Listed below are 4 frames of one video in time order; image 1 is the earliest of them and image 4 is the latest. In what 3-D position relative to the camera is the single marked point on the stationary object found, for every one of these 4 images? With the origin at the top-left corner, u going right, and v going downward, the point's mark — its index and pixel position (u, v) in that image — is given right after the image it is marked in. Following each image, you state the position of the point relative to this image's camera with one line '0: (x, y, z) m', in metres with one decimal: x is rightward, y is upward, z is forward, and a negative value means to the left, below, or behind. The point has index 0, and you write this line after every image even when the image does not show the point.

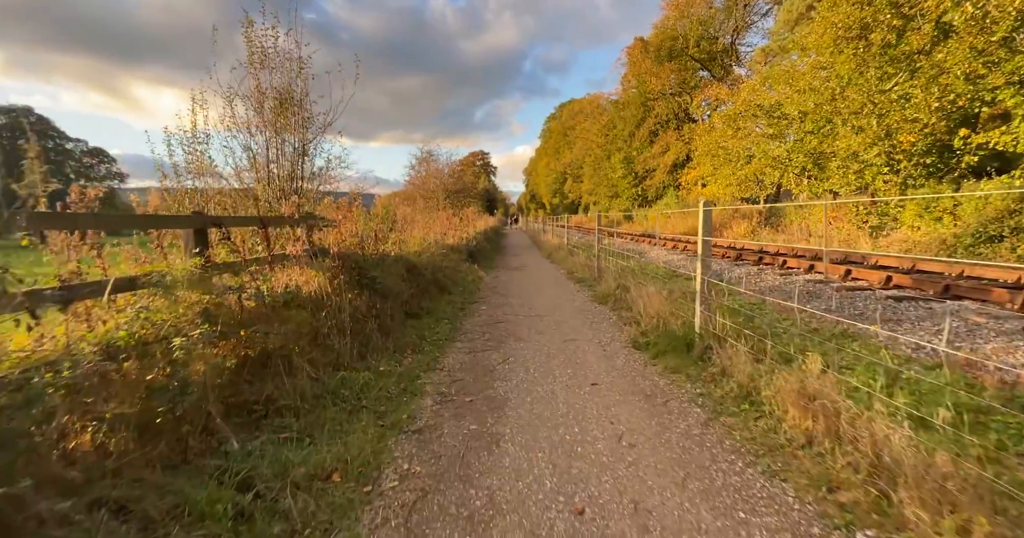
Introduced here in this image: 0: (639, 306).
0: (+1.9, -0.6, +6.8) m
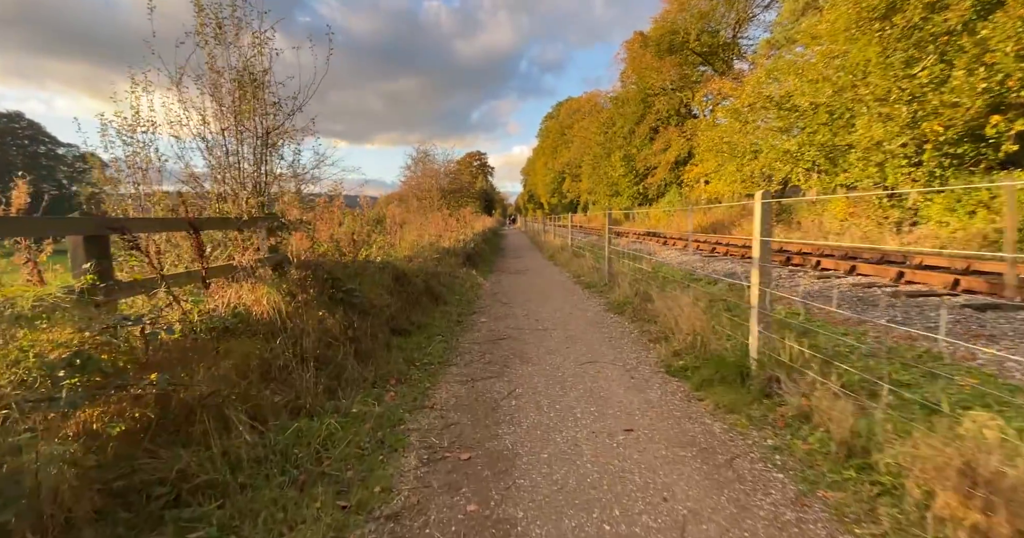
0: (+2.0, -0.6, +5.8) m
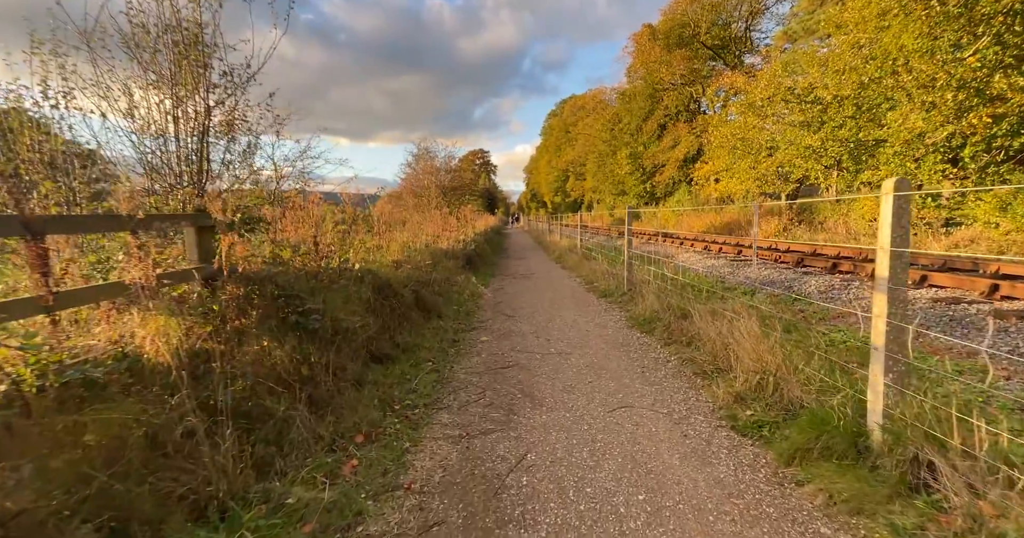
0: (+2.0, -0.8, +4.5) m
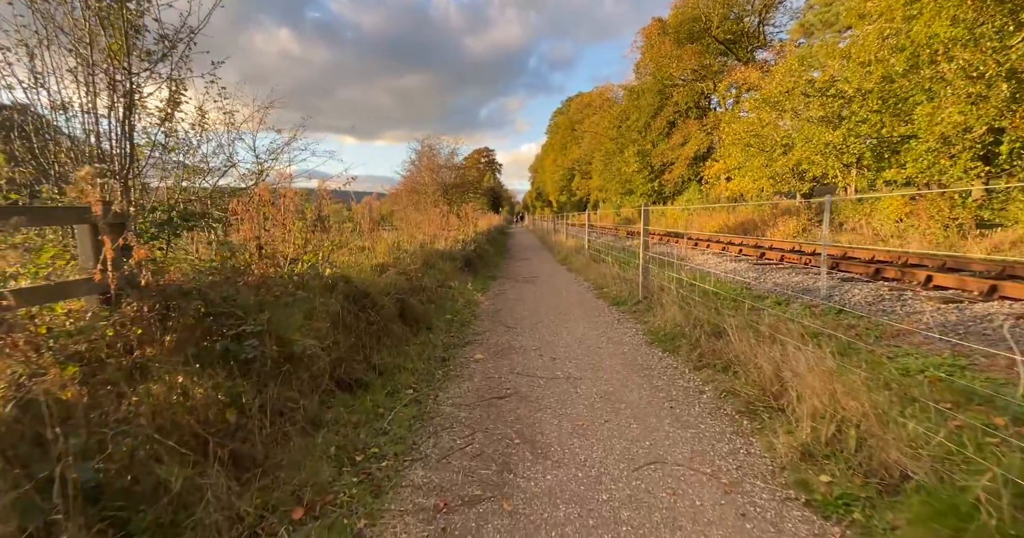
0: (+2.0, -0.9, +3.6) m
